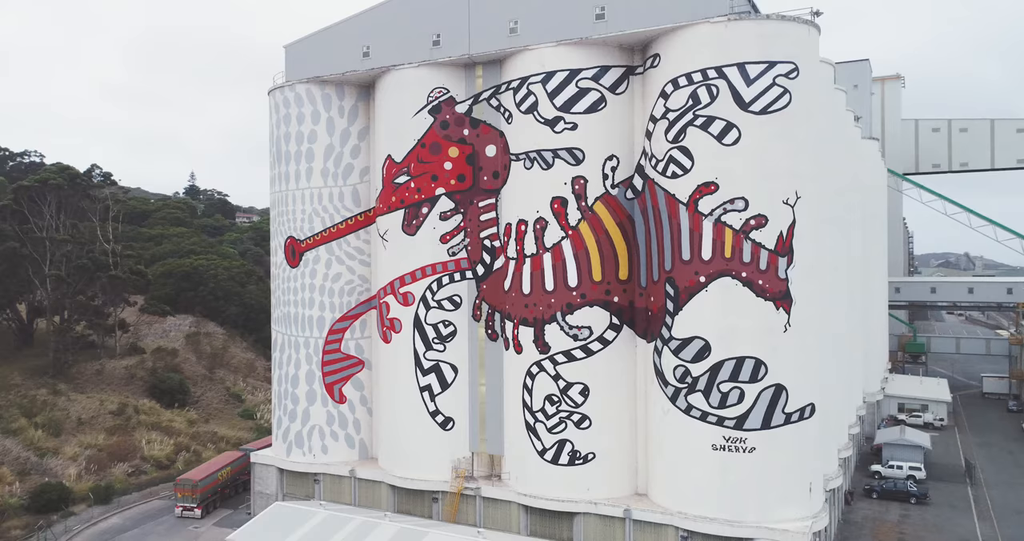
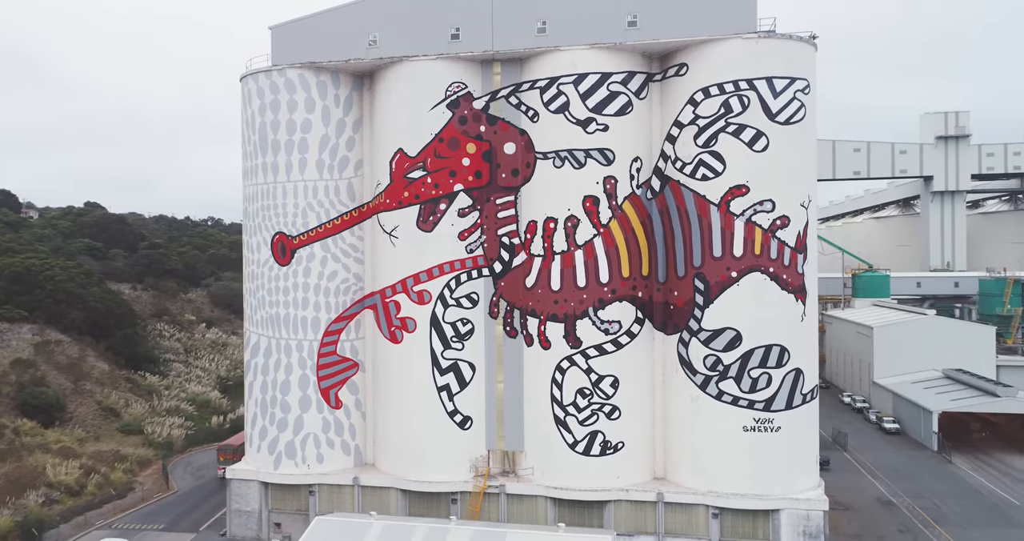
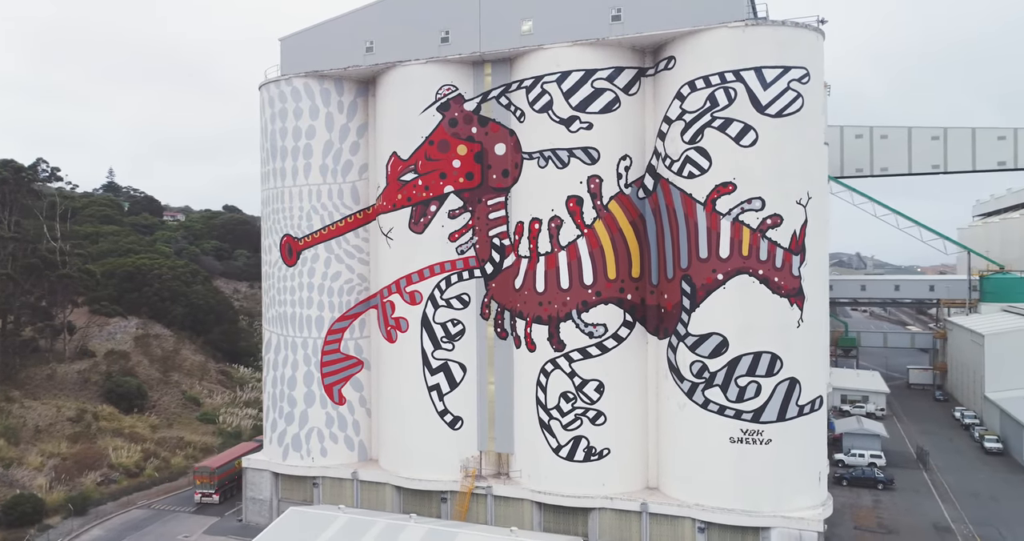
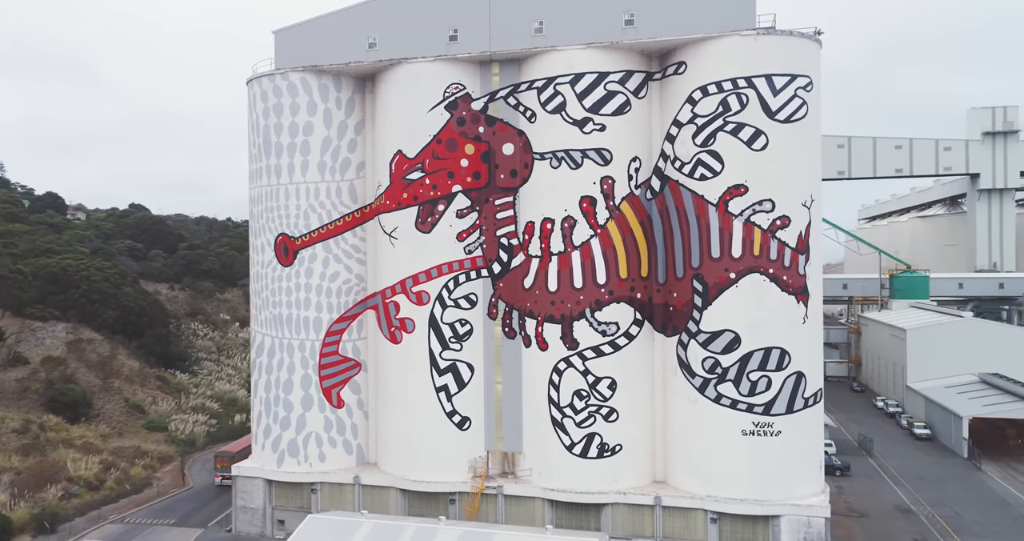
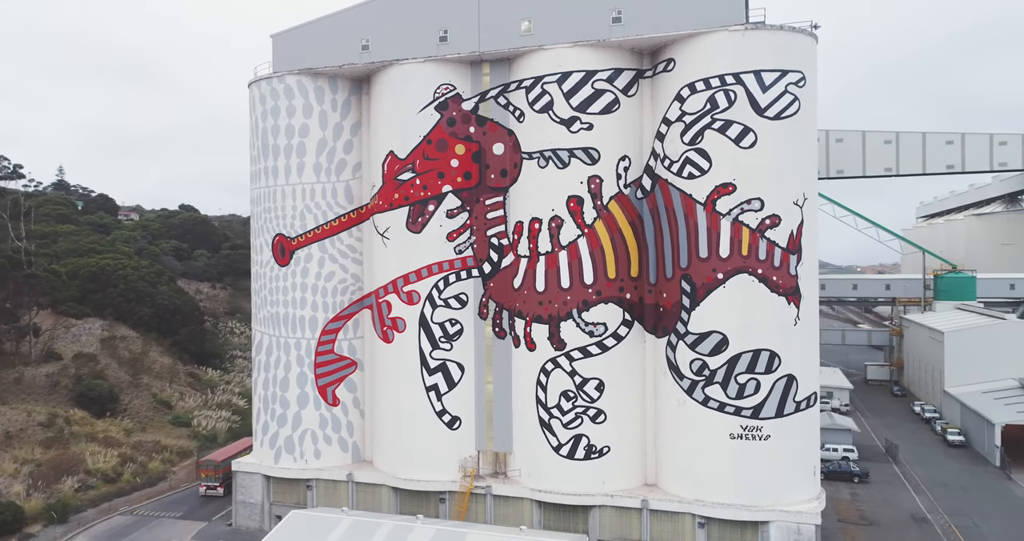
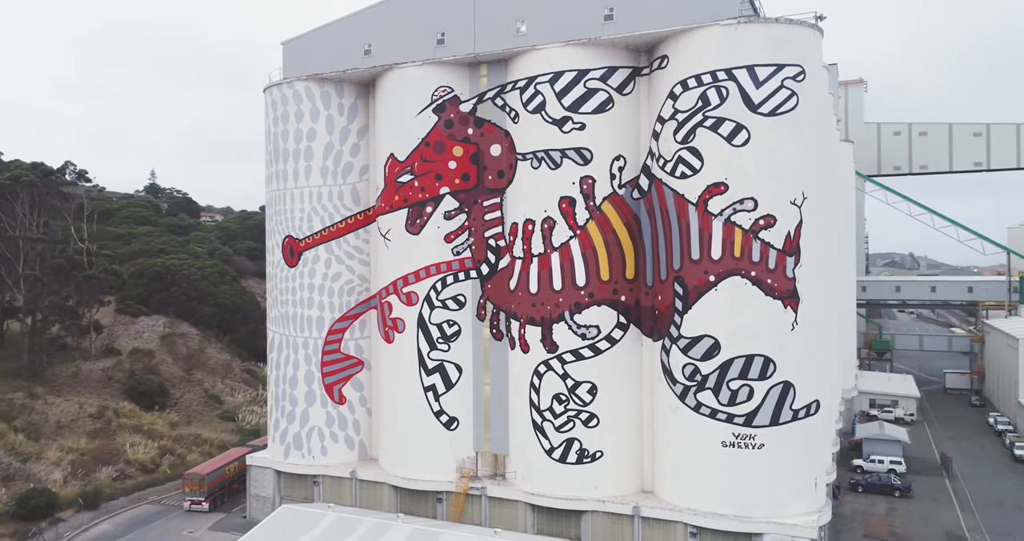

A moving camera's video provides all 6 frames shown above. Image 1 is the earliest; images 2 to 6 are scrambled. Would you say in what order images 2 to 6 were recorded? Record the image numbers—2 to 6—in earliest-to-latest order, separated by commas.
6, 3, 5, 4, 2
